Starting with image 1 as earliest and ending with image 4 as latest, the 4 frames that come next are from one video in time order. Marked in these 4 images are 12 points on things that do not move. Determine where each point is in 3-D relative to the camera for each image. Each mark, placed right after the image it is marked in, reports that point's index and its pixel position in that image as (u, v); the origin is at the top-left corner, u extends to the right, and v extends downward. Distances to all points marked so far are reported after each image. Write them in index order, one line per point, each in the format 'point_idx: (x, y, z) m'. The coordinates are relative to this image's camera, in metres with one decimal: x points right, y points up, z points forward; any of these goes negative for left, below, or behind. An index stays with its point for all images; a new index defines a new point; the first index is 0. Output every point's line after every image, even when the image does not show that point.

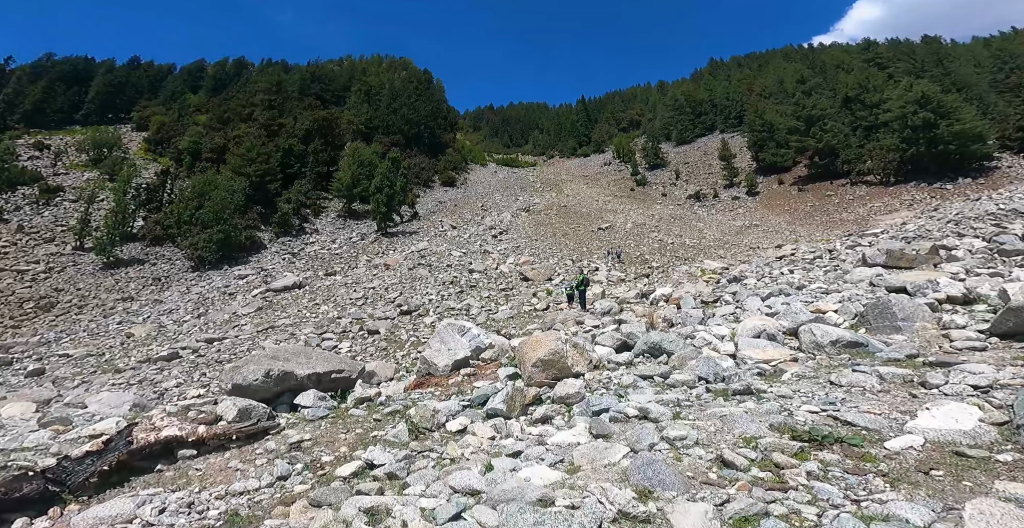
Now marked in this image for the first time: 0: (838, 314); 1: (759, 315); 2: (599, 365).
0: (+3.9, -0.6, +6.9) m
1: (+3.2, -0.7, +7.5) m
2: (+0.9, -1.1, +6.2) m
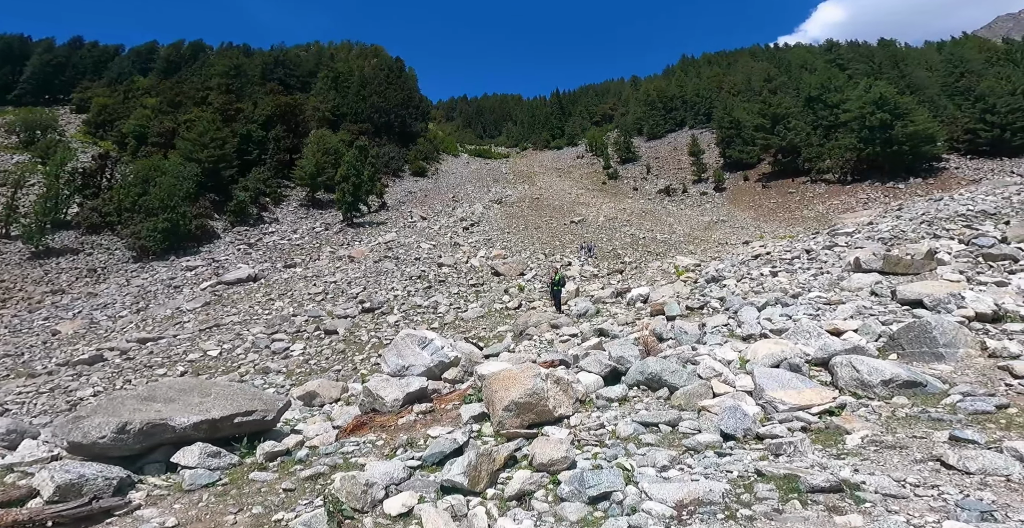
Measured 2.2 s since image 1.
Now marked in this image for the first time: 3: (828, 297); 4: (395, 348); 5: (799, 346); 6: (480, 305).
0: (+3.5, -0.7, +6.0) m
1: (+2.8, -0.8, +6.5) m
2: (+0.6, -1.2, +5.1) m
3: (+4.2, -0.4, +7.6) m
4: (-1.7, -1.2, +8.5) m
5: (+2.8, -0.8, +5.7) m
6: (-0.6, -1.0, +13.9) m
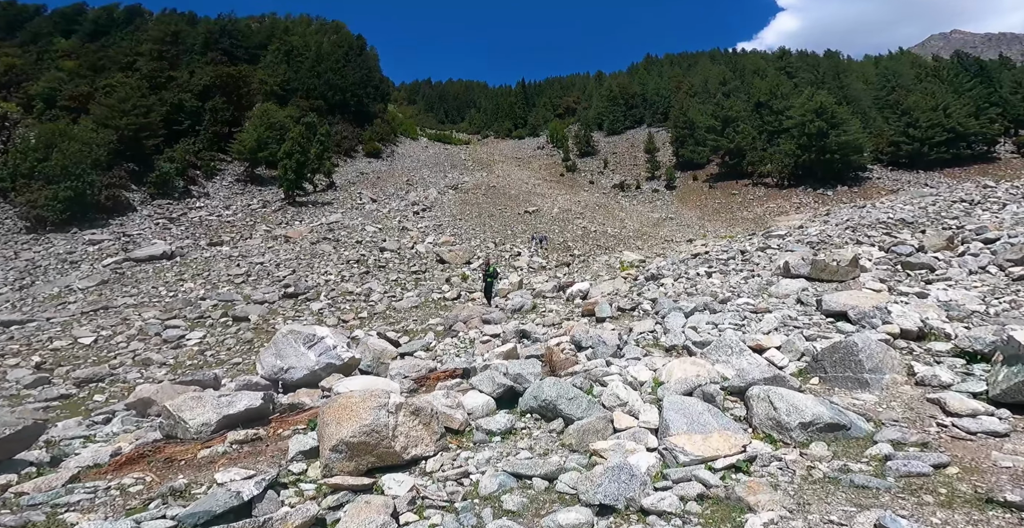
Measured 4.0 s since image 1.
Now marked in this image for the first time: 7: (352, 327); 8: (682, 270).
0: (+2.5, -0.8, +5.2) m
1: (+1.7, -0.9, +5.6) m
2: (-0.4, -1.2, +4.1) m
3: (+3.0, -0.5, +6.9) m
4: (-2.9, -1.0, +7.3) m
5: (+1.8, -0.9, +4.9) m
6: (-2.3, -0.7, +12.8) m
7: (-3.0, -1.2, +11.1) m
8: (+3.4, -0.1, +11.5) m
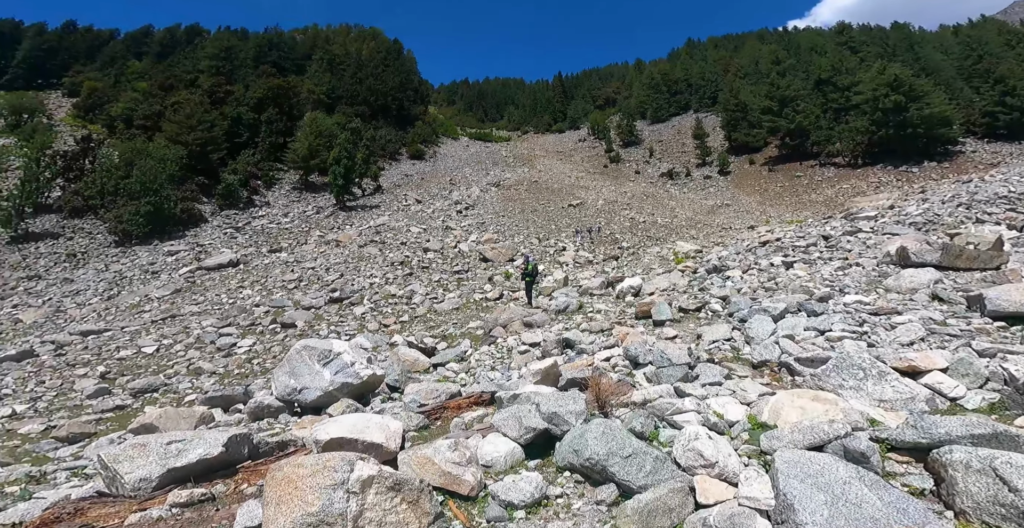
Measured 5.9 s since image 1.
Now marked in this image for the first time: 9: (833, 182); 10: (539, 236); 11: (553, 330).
0: (+2.7, -0.7, +3.7) m
1: (+2.0, -0.8, +4.3) m
2: (-0.2, -1.2, +2.9) m
3: (+3.4, -0.4, +5.4) m
4: (-2.5, -1.1, +6.3) m
5: (+2.0, -0.8, +3.5) m
6: (-1.4, -0.7, +11.7) m
7: (-2.2, -1.2, +10.1) m
8: (+4.1, 0.0, +9.9) m
9: (+11.1, +2.9, +19.4) m
10: (+0.6, +0.8, +16.5) m
11: (+0.5, -1.1, +8.8) m
